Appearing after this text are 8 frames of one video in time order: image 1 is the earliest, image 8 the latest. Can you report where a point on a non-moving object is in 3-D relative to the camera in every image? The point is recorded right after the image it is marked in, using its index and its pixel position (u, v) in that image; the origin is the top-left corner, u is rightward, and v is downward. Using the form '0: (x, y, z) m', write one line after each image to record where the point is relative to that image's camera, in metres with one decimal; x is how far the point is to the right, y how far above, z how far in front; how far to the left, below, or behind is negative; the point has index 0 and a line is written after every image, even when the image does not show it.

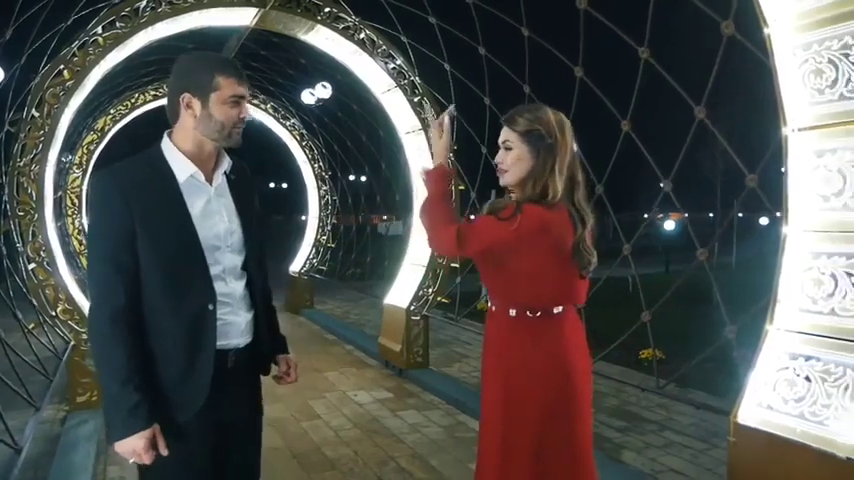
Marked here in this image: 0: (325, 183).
0: (-1.6, +0.9, +10.0) m
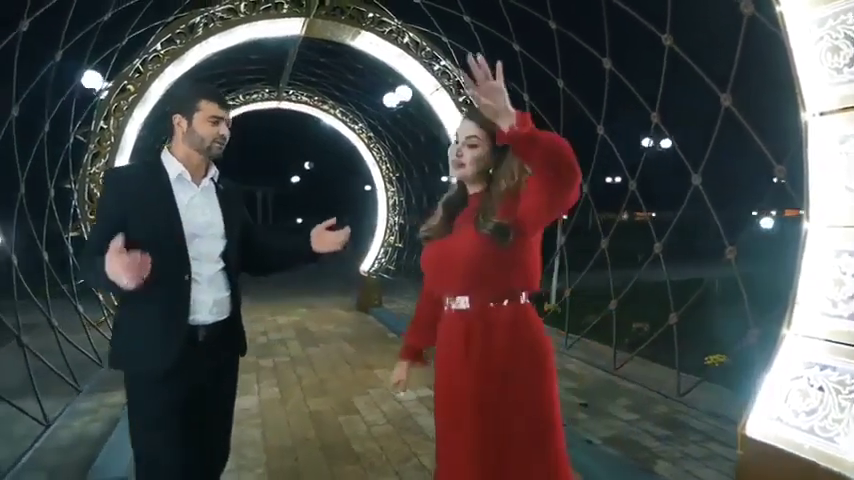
0: (-0.5, +0.9, +10.2) m
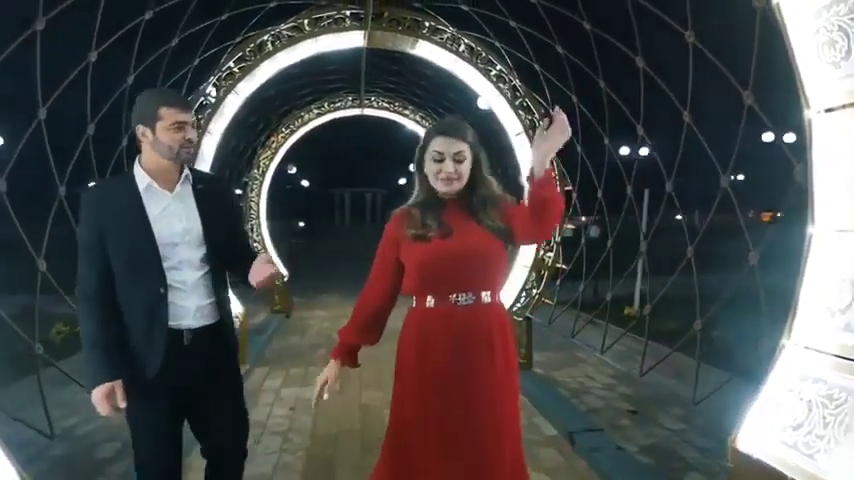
0: (+0.7, +0.9, +10.3) m
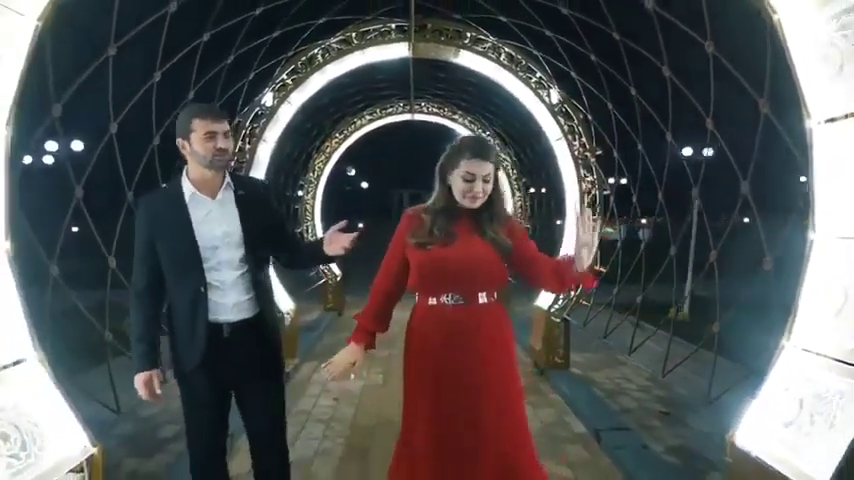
0: (+1.6, +0.9, +10.5) m
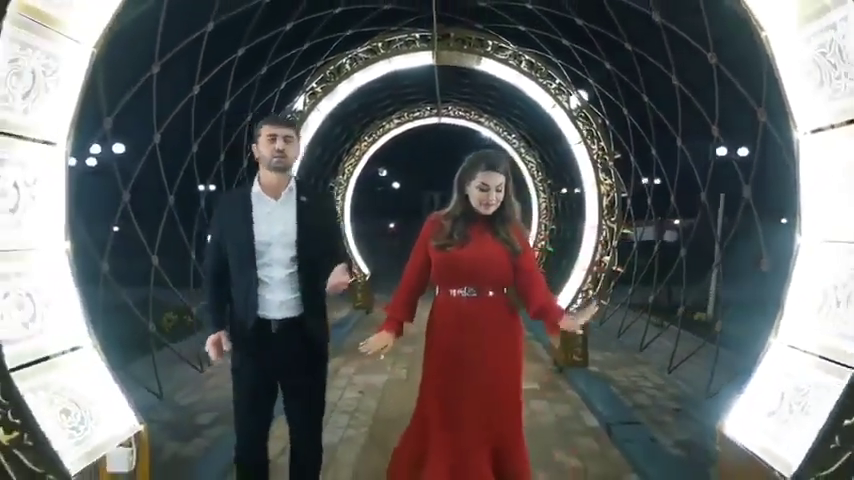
0: (+2.0, +0.9, +10.6) m
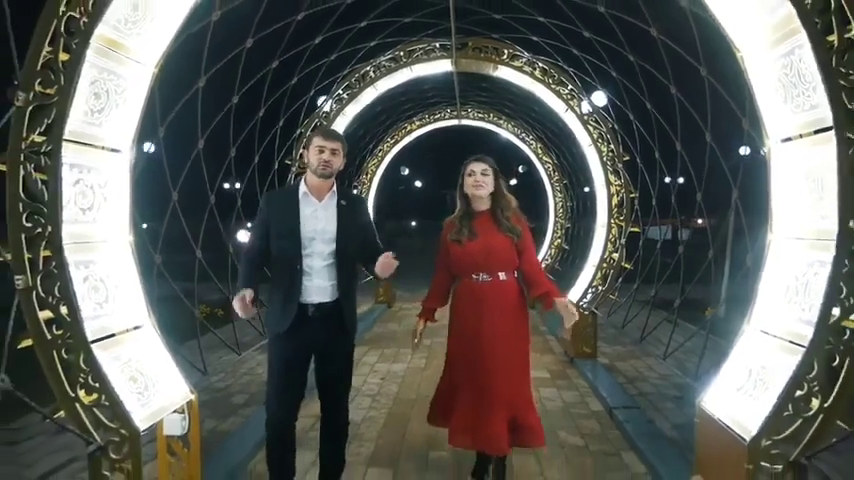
0: (+2.4, +0.9, +11.0) m
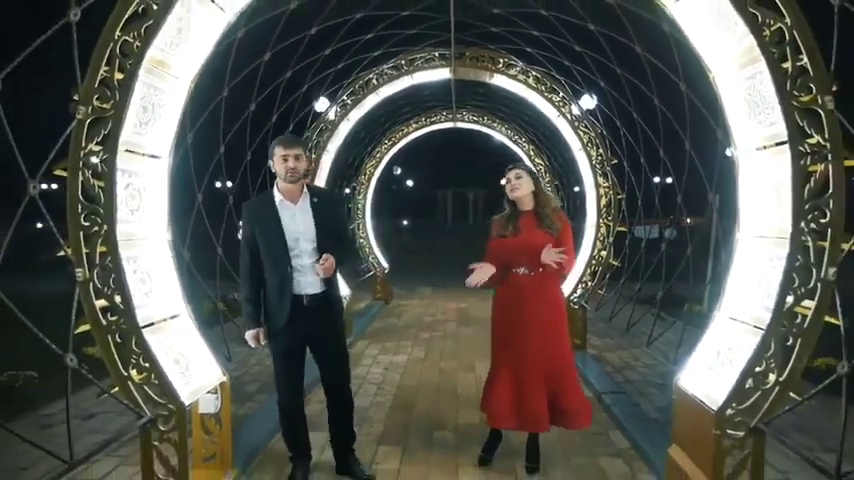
0: (+2.3, +0.9, +11.4) m
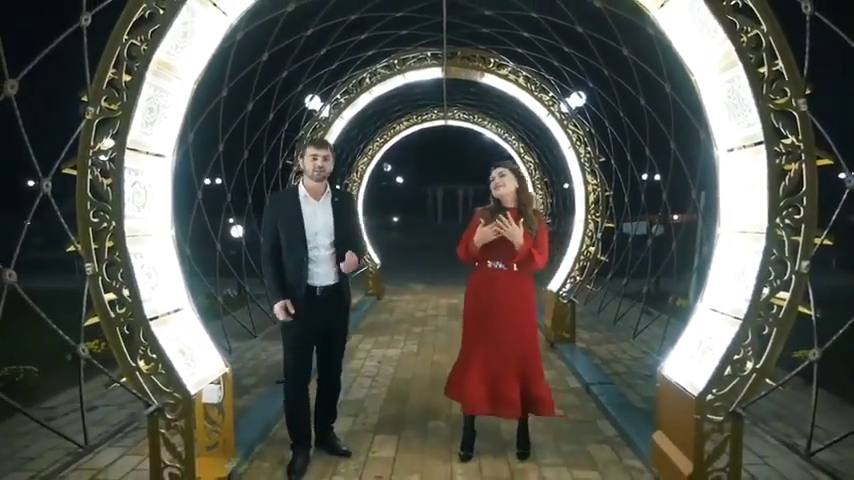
0: (+2.1, +1.0, +11.6) m
